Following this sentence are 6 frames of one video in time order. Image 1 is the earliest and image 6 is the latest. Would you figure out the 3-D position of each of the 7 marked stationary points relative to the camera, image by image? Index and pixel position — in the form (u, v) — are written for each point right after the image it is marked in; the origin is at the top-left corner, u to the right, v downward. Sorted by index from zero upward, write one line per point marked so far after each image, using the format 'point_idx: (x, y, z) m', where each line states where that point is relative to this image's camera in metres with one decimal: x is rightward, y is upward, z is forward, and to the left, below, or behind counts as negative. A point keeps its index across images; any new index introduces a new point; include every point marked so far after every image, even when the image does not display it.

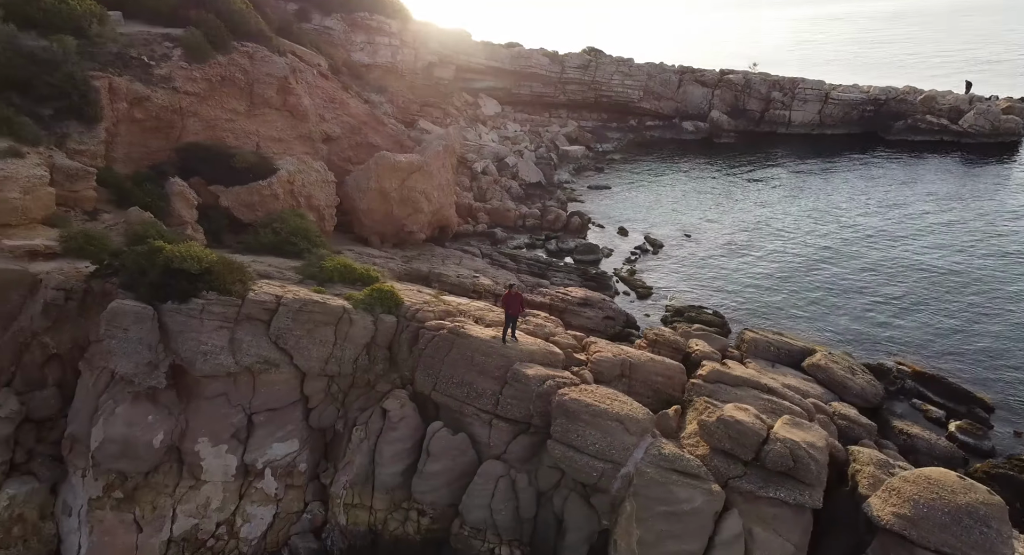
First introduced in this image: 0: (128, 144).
0: (-12.4, +4.5, +19.3) m
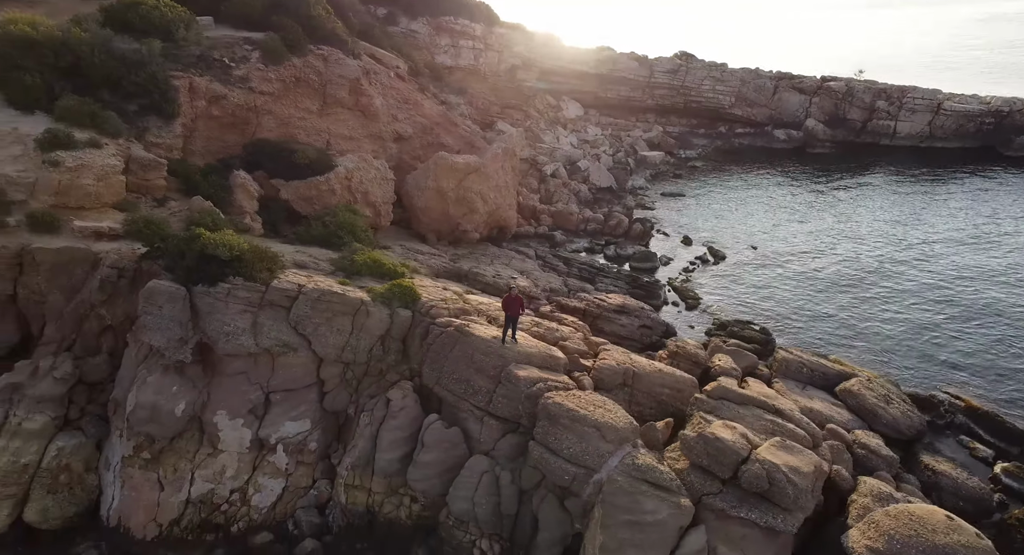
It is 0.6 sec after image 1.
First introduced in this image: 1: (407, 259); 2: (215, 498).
0: (-10.8, +5.1, +21.0) m
1: (-3.0, +0.7, +18.0) m
2: (-5.5, -4.1, +10.7) m
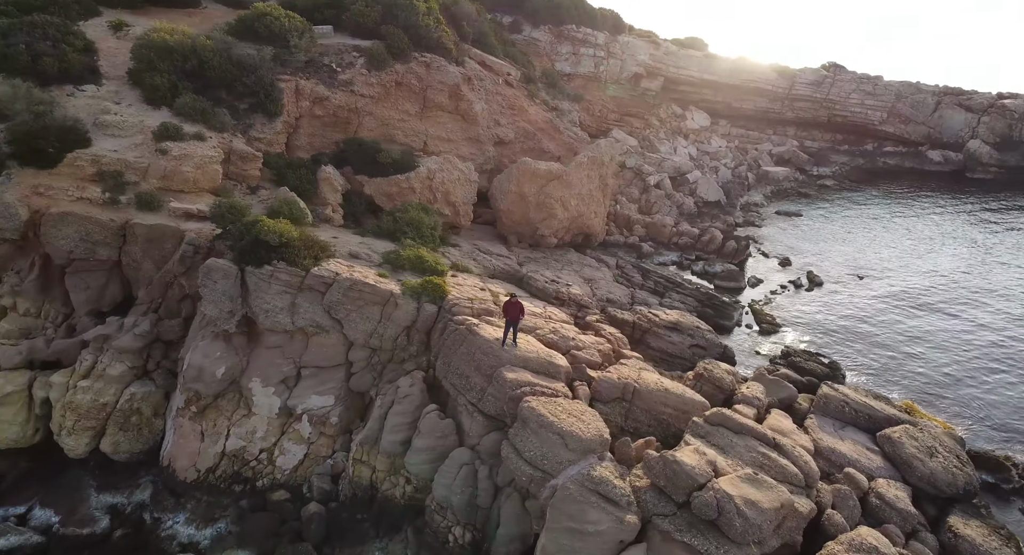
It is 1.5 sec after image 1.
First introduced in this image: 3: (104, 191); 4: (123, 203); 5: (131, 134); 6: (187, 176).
0: (-8.0, +5.7, +23.2) m
1: (-1.2, +0.7, +18.7) m
2: (-5.5, -3.7, +12.0) m
3: (-10.8, +2.3, +15.3) m
4: (-10.2, +1.9, +15.1) m
5: (-11.0, +4.2, +16.9) m
6: (-9.1, +2.8, +16.2) m
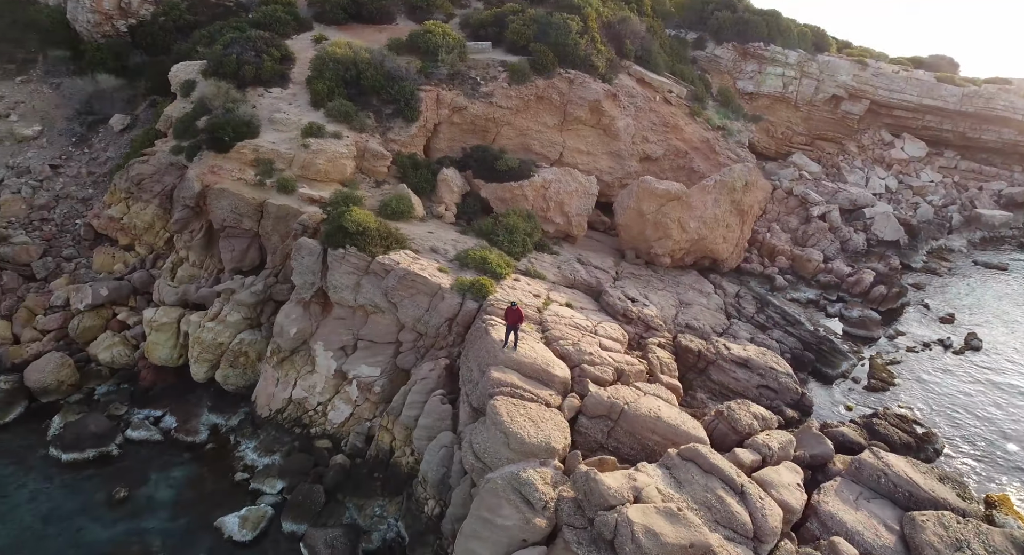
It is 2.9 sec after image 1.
0: (-2.9, +6.1, +25.6) m
1: (+1.5, +0.4, +19.4) m
2: (-5.1, -3.1, +14.3) m
3: (-8.3, +3.4, +18.9) m
4: (-7.8, +2.9, +18.5) m
5: (-7.9, +5.2, +20.5) m
6: (-6.4, +3.6, +19.3) m
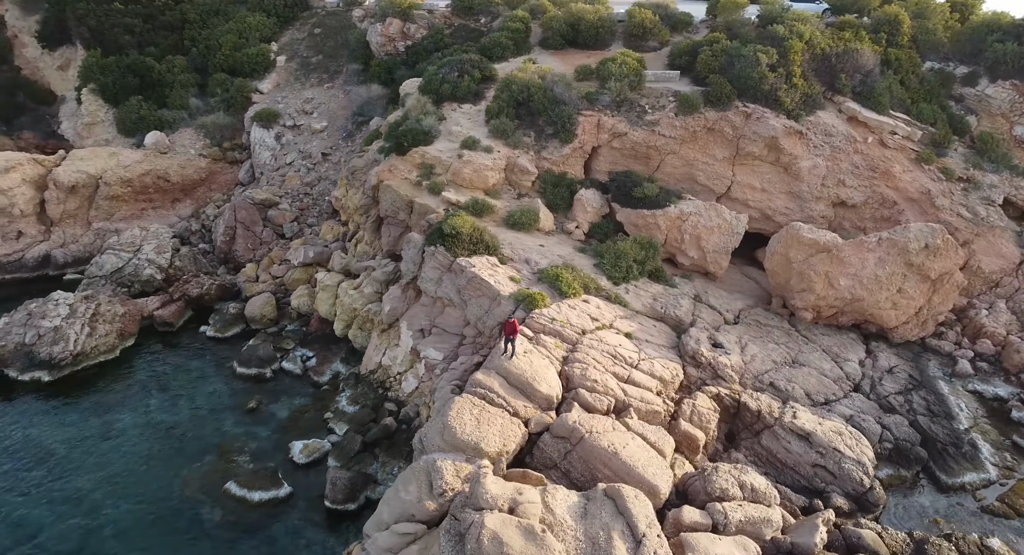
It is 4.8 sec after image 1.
0: (+4.3, +5.3, +26.6) m
1: (+4.9, -0.6, +19.2) m
2: (-3.7, -2.7, +17.1) m
3: (-3.7, +3.9, +22.6) m
4: (-3.4, +3.4, +22.0) m
5: (-2.3, +5.5, +23.8) m
6: (-1.7, +3.8, +22.1) m
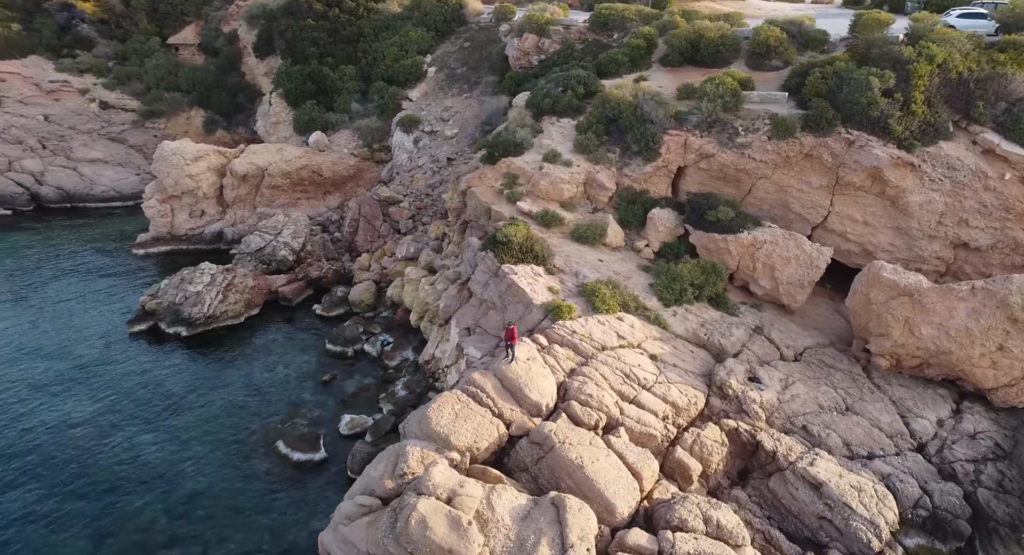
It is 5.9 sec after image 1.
0: (+8.2, +4.3, +26.2) m
1: (+6.6, -1.5, +18.9) m
2: (-2.4, -2.7, +18.8) m
3: (-0.5, +3.8, +24.1) m
4: (-0.5, +3.3, +23.6) m
5: (+1.3, +5.2, +25.0) m
6: (+1.2, +3.5, +23.3) m
